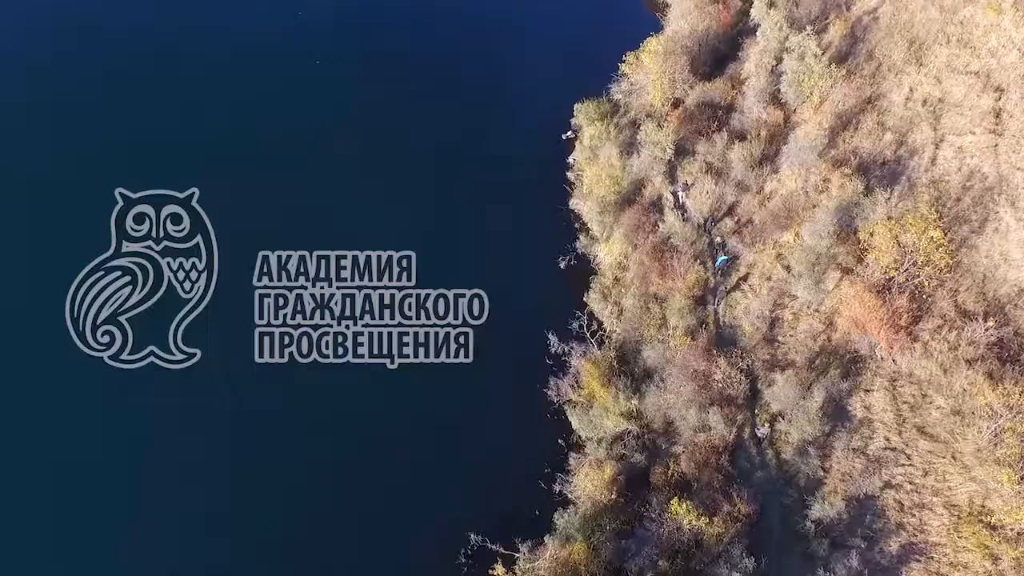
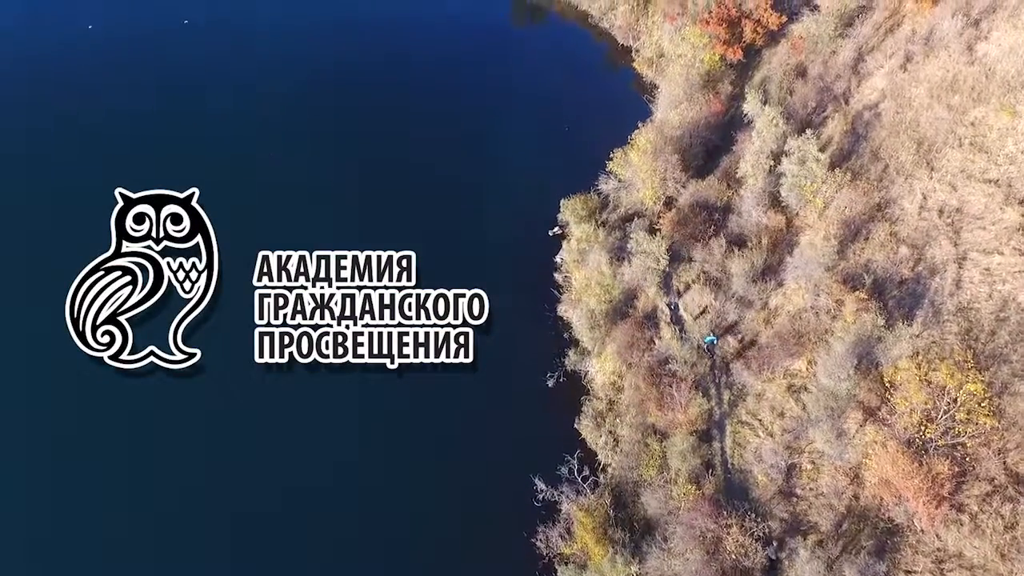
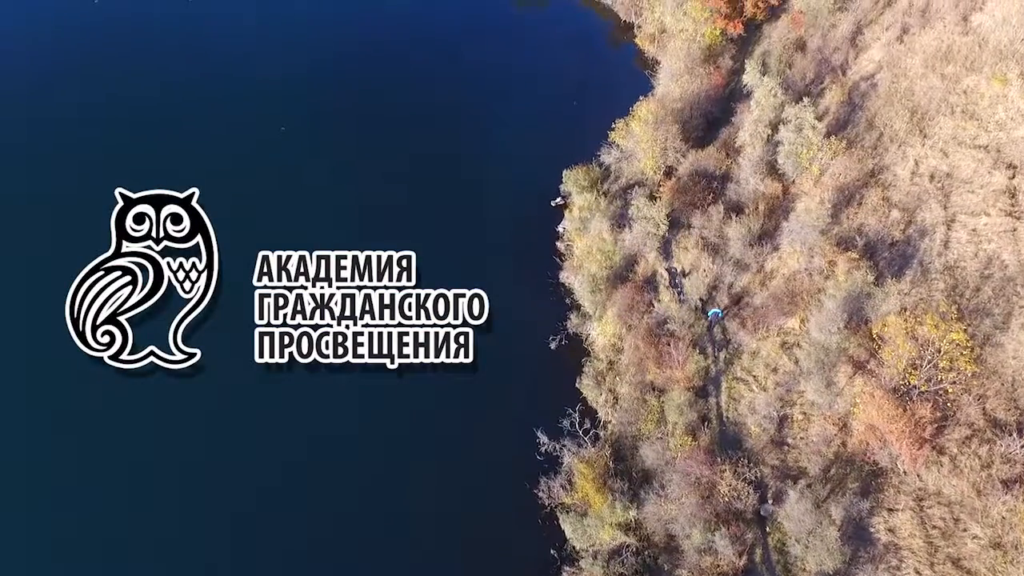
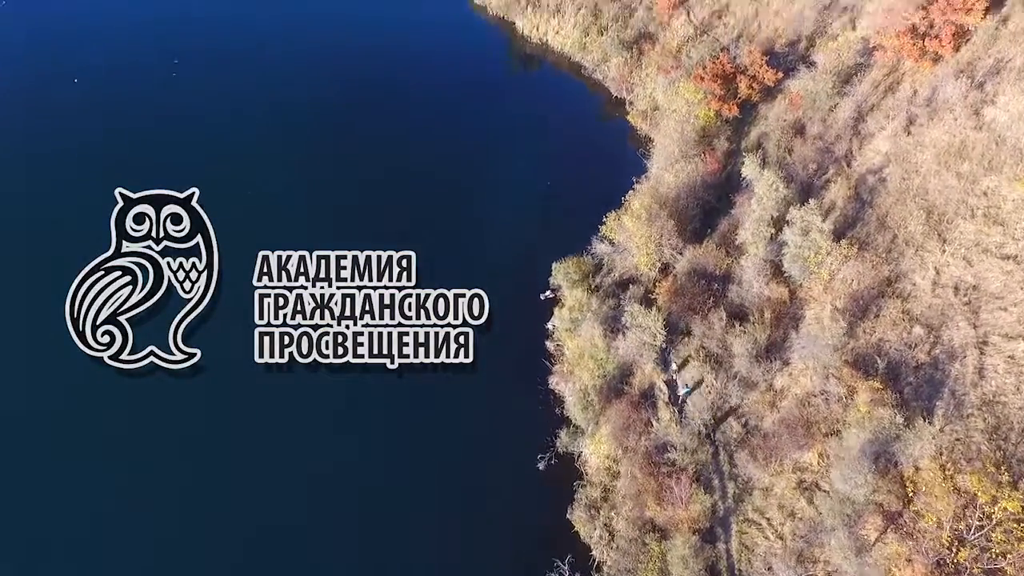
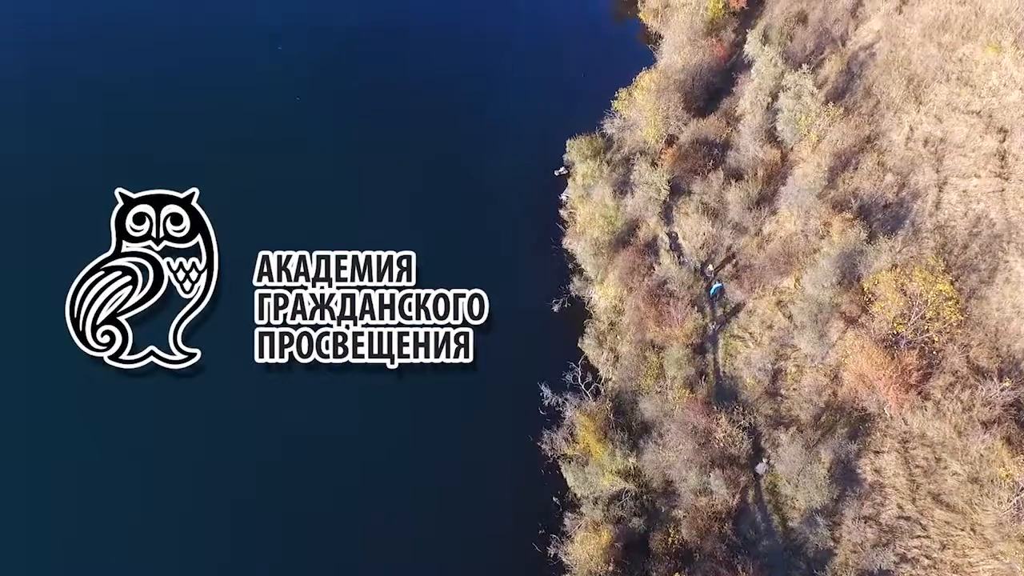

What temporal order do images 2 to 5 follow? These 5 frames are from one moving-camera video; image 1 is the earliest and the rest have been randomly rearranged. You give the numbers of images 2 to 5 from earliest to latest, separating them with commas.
5, 3, 2, 4
